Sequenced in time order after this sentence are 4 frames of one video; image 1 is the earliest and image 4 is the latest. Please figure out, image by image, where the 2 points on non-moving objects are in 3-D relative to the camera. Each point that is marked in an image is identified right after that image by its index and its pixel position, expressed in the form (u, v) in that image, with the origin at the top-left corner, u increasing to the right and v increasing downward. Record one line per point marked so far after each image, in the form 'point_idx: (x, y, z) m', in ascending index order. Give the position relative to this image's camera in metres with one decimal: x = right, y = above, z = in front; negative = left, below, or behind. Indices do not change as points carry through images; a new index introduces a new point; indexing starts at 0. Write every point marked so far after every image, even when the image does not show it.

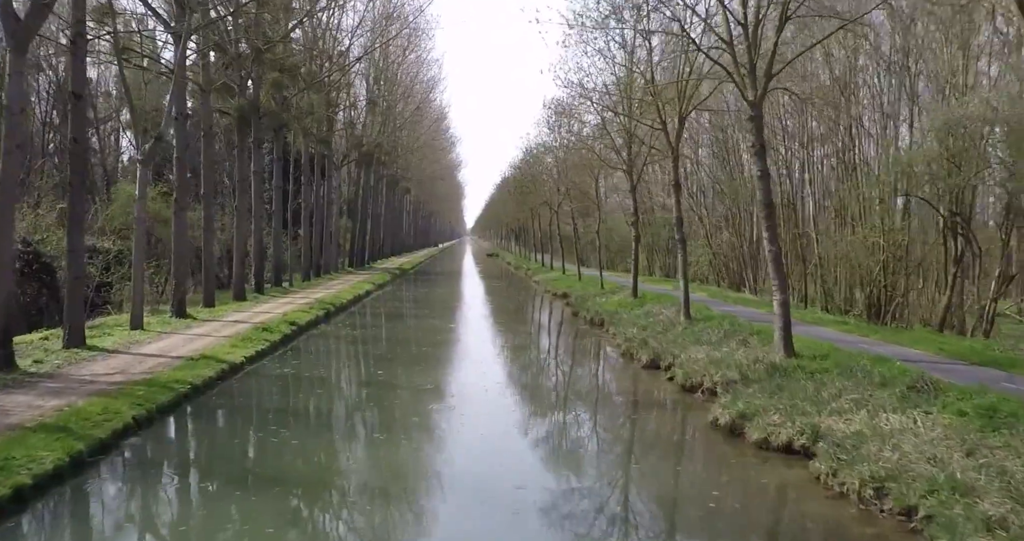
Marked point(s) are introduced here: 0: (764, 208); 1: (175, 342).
0: (+2.9, +0.7, +10.2) m
1: (-5.1, -1.1, +13.4) m
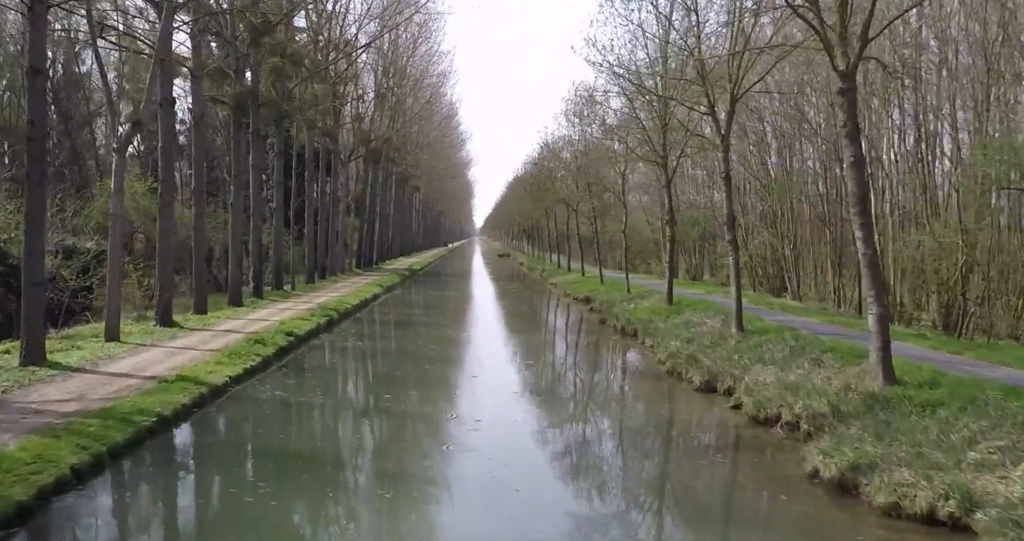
0: (+3.3, +0.6, +8.4) m
1: (-4.7, -1.1, +11.6) m
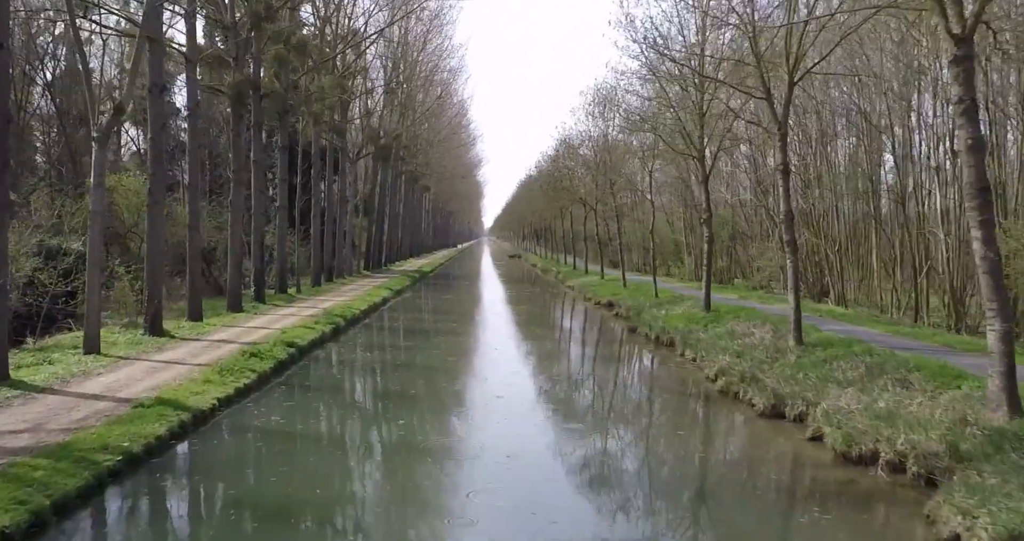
0: (+3.6, +0.6, +6.9) m
1: (-4.4, -1.2, +10.2) m
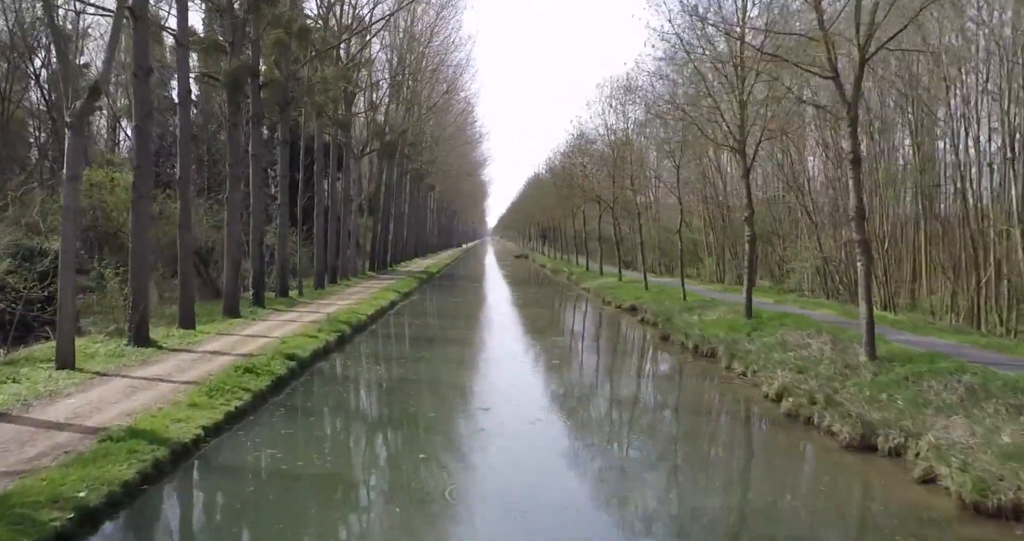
0: (+3.9, +0.5, +5.4) m
1: (-4.0, -1.2, +8.8) m
